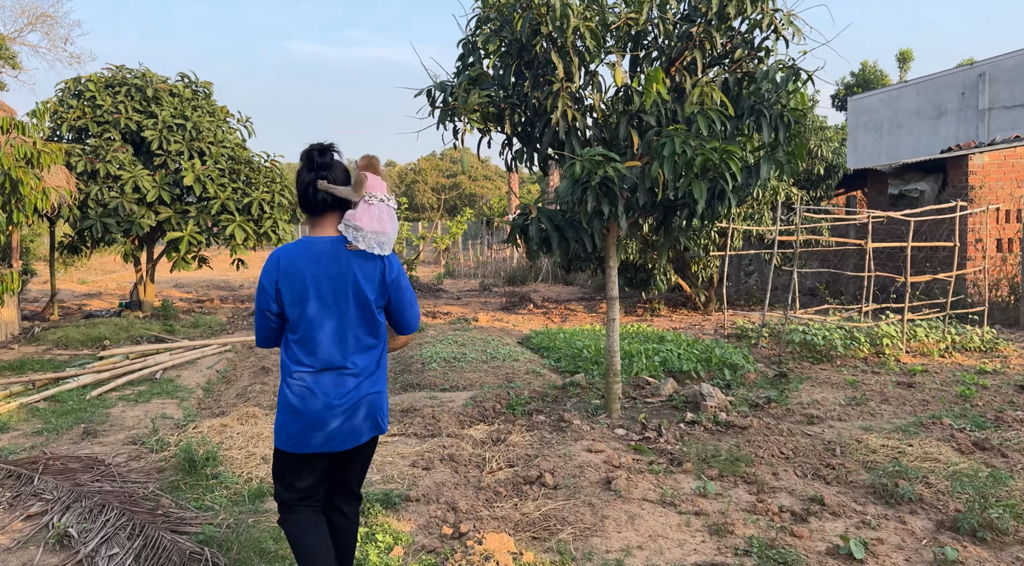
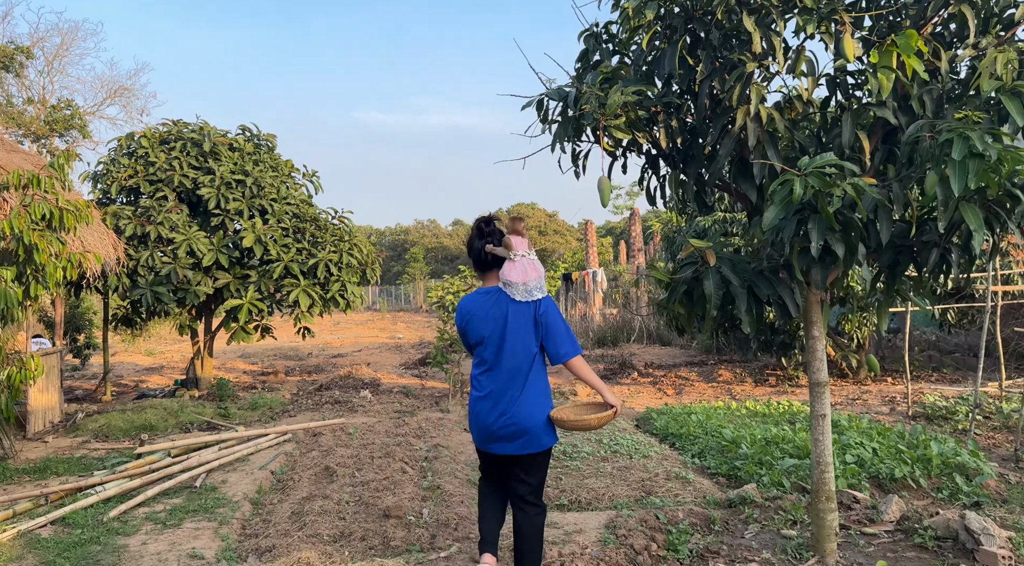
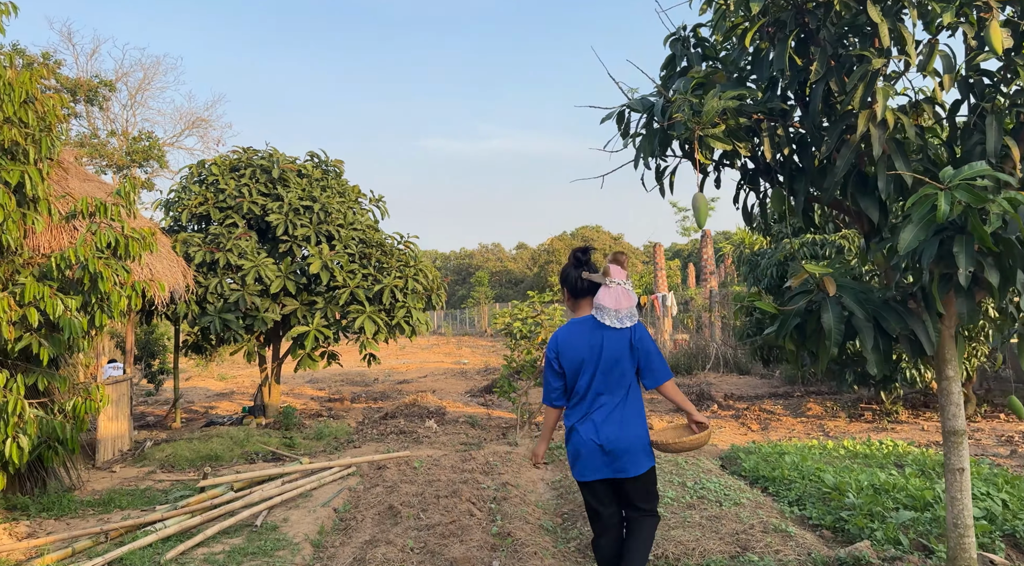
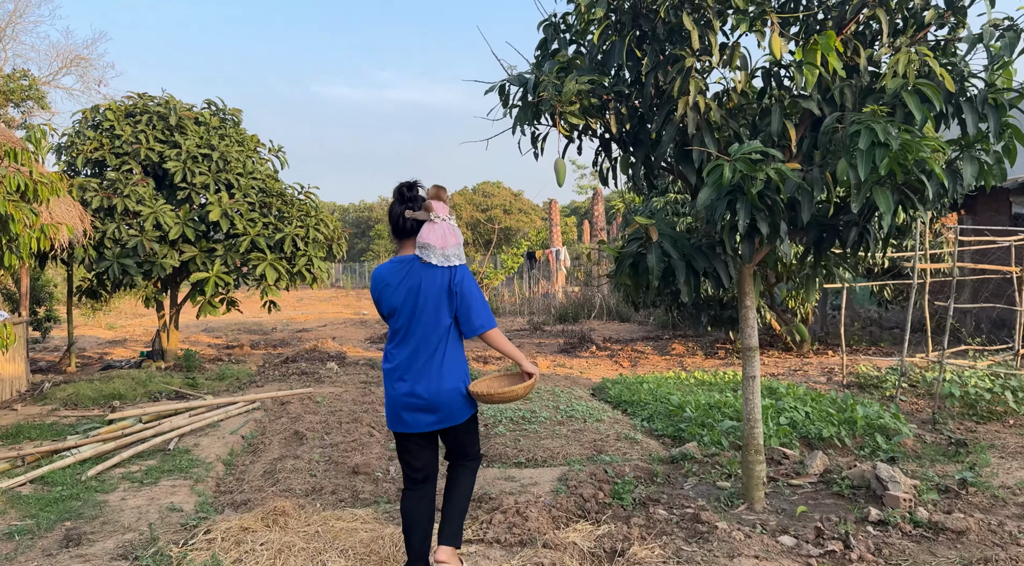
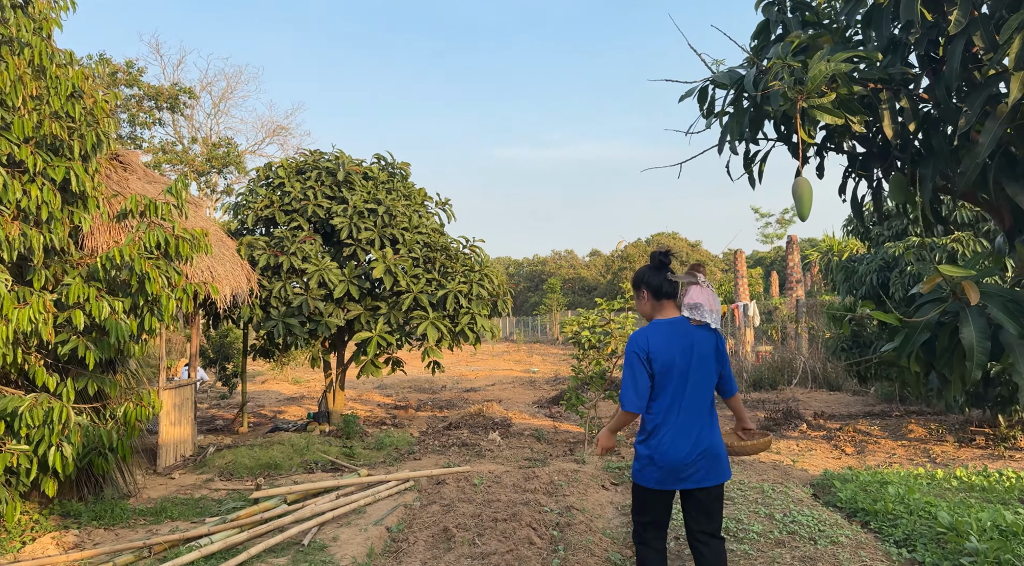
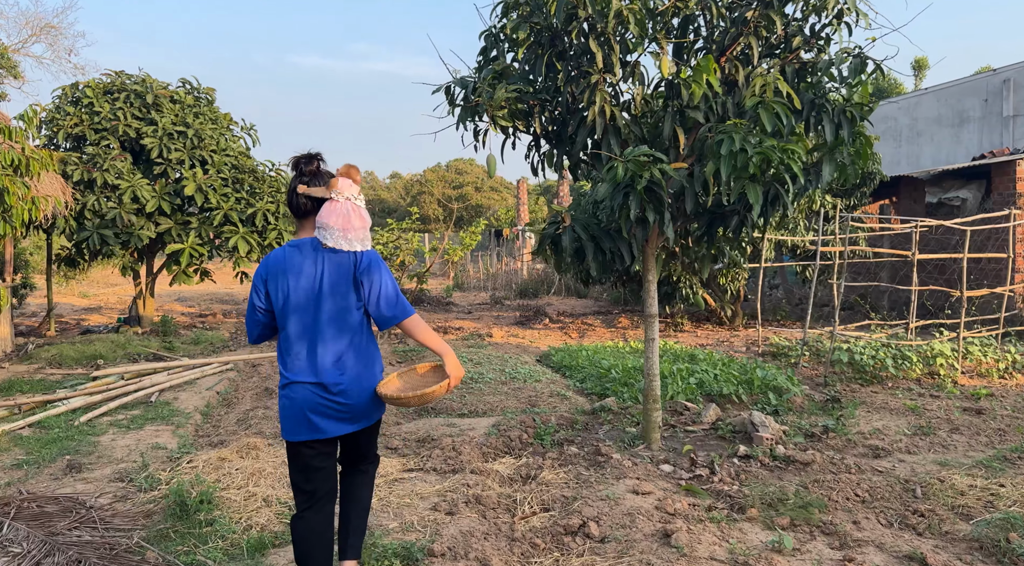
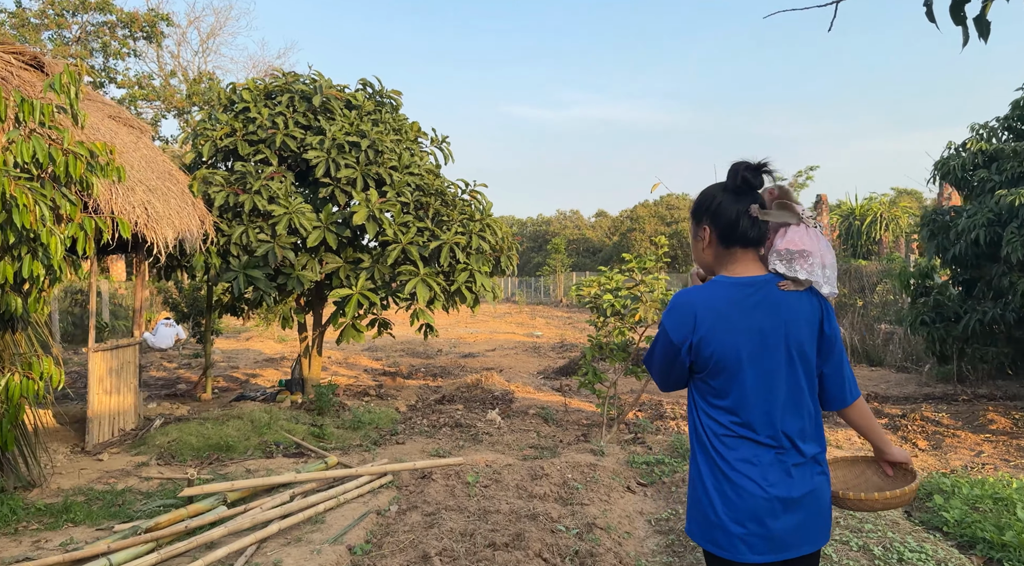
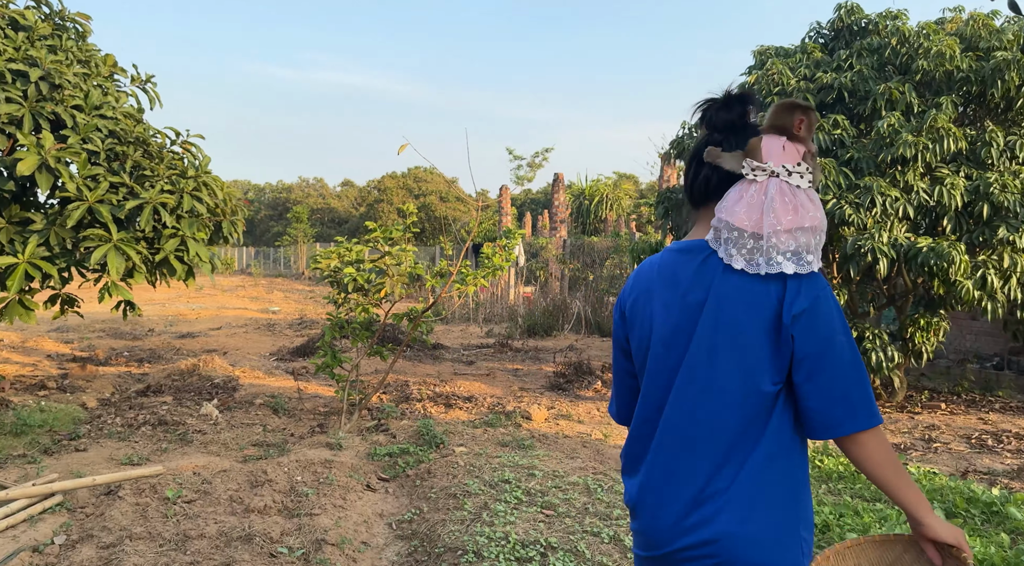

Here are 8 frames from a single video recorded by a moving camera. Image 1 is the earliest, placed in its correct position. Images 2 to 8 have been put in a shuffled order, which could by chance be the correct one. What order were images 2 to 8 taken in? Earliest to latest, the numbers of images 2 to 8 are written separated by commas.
6, 4, 2, 3, 5, 7, 8
